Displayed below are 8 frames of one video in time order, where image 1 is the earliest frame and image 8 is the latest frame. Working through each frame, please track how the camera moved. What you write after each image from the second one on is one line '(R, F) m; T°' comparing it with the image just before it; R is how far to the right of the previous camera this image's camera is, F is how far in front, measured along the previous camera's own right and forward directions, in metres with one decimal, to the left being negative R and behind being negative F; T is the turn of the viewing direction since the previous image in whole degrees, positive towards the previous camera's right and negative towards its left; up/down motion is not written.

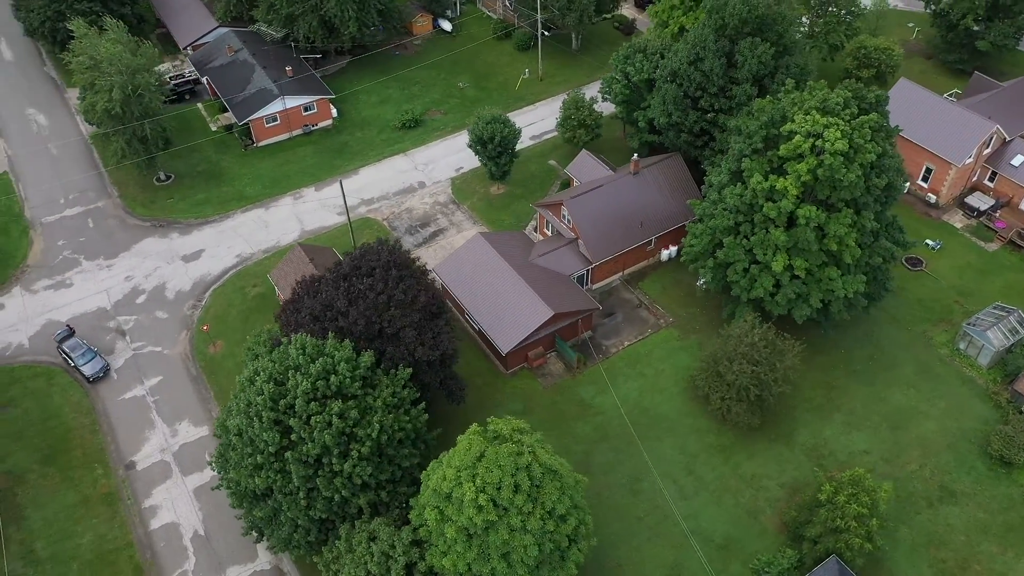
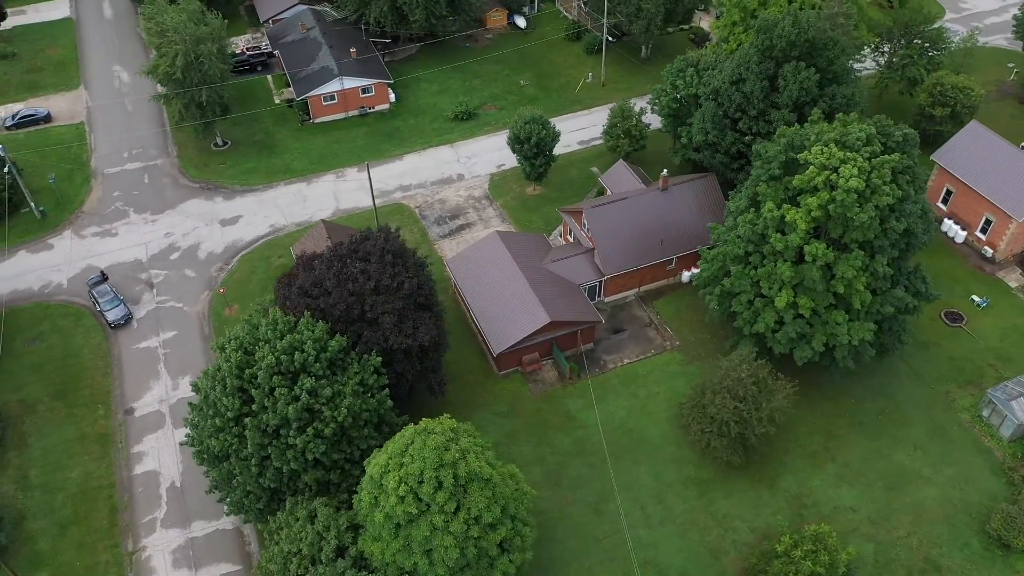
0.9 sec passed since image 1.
(+4.2, +0.4) m; -7°
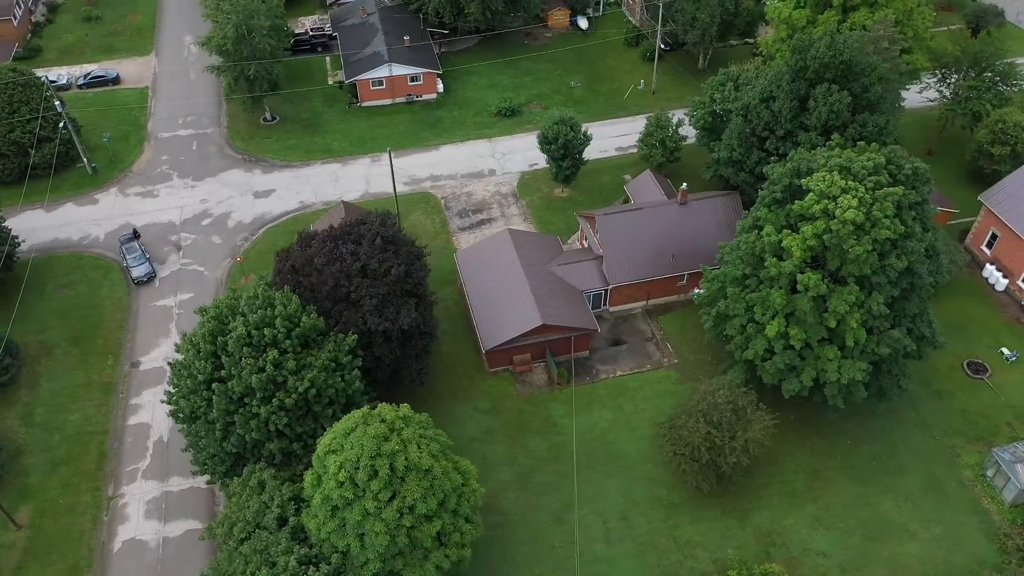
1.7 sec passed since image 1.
(+3.9, +0.3) m; -6°
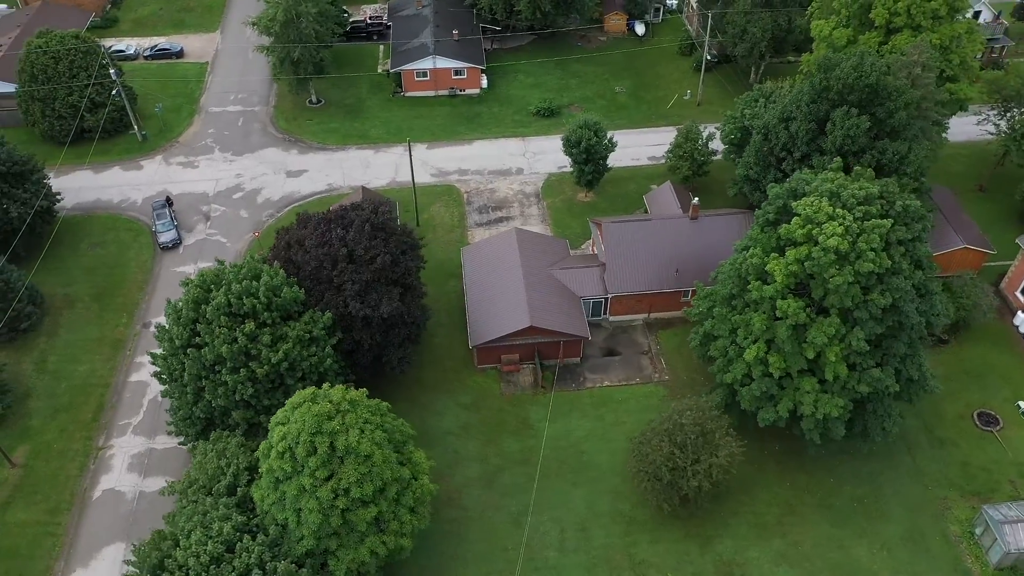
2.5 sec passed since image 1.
(+4.0, +0.2) m; -6°
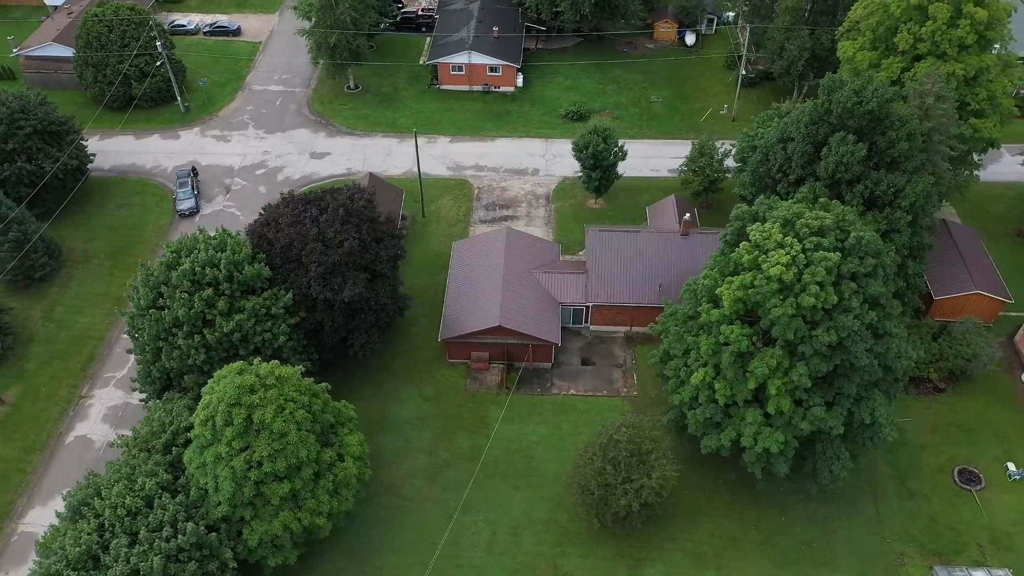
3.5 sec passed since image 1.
(+5.1, +0.3) m; -6°
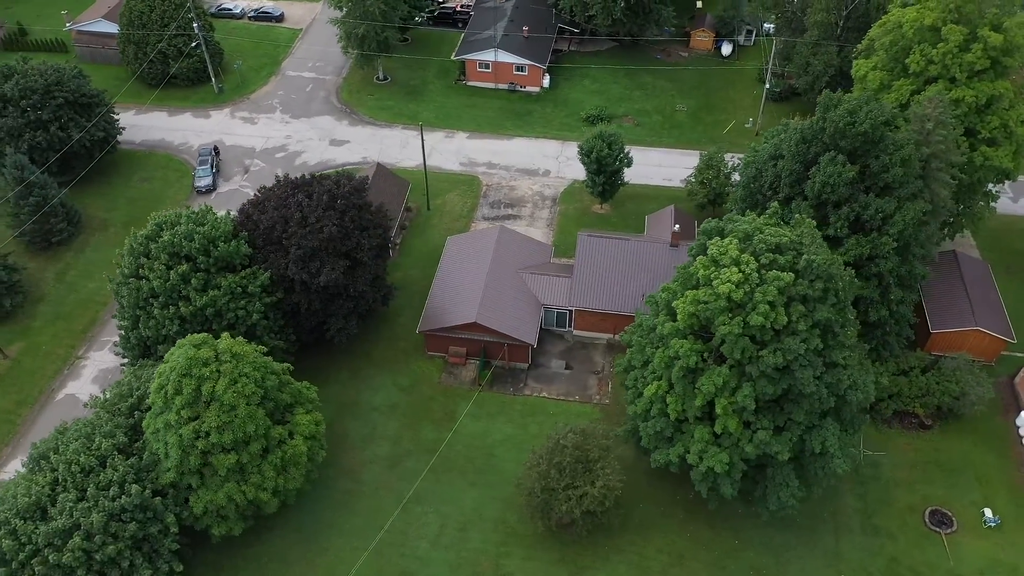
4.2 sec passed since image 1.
(+3.8, 0.0) m; -5°
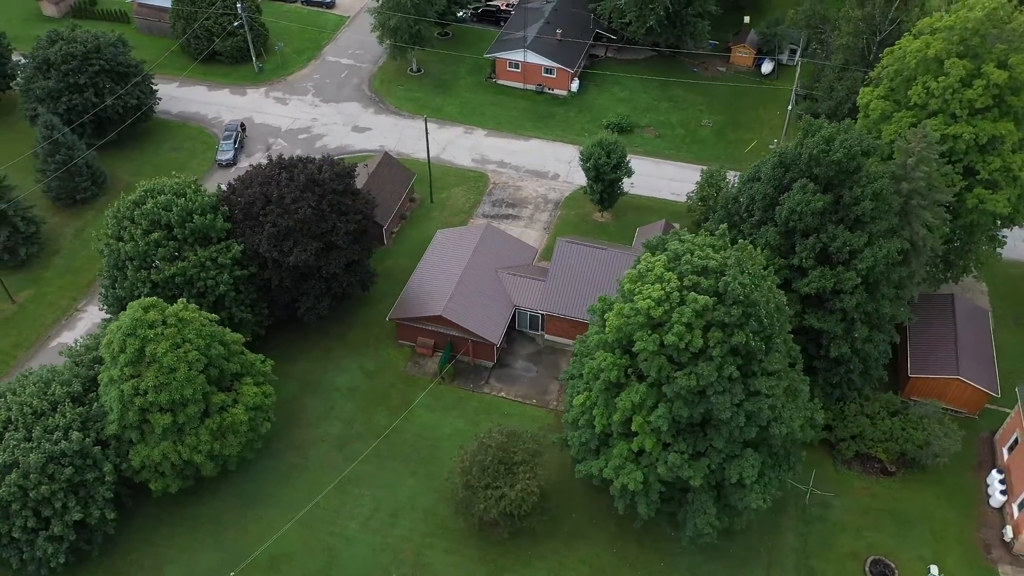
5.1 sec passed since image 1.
(+4.9, 0.0) m; -6°
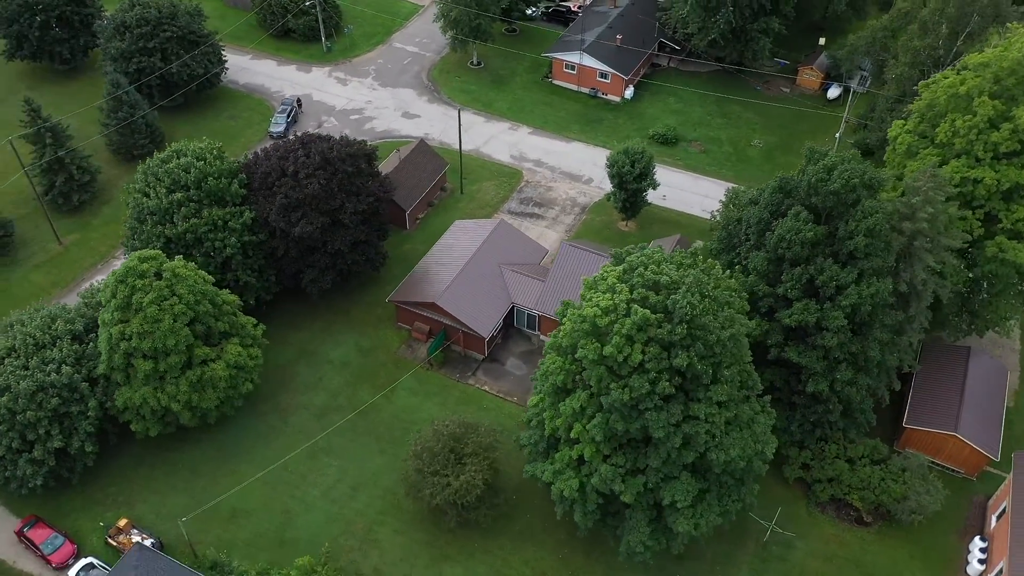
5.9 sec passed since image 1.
(+4.4, 0.0) m; -7°
